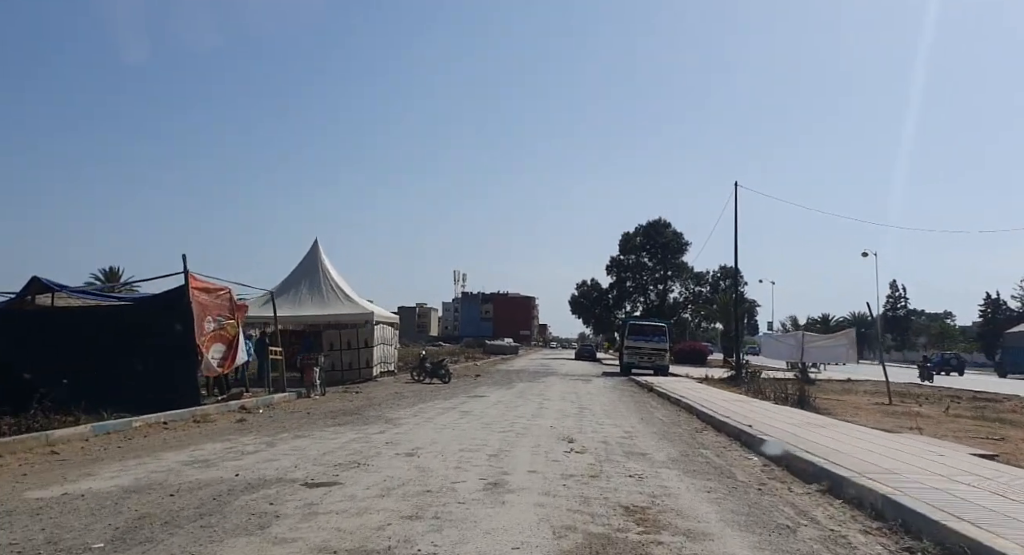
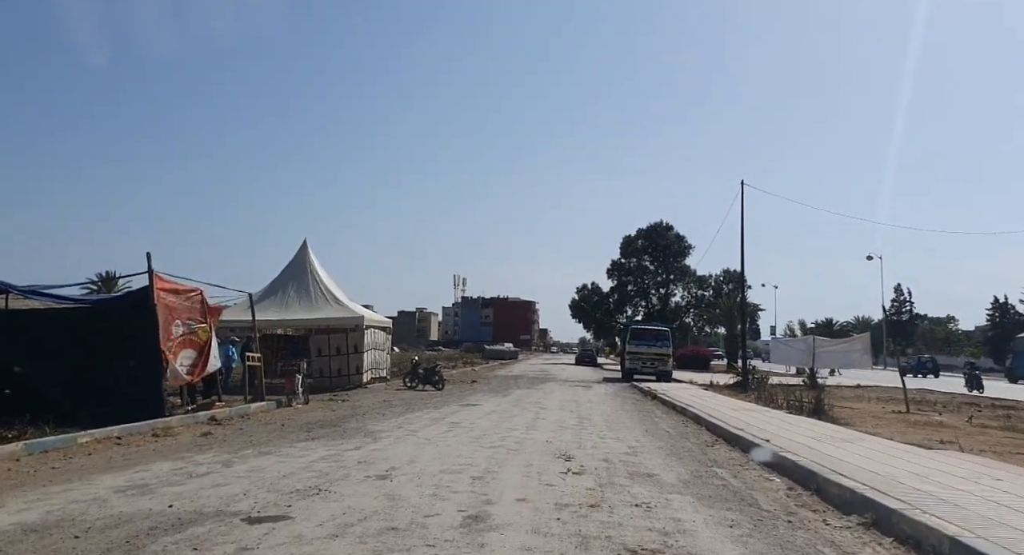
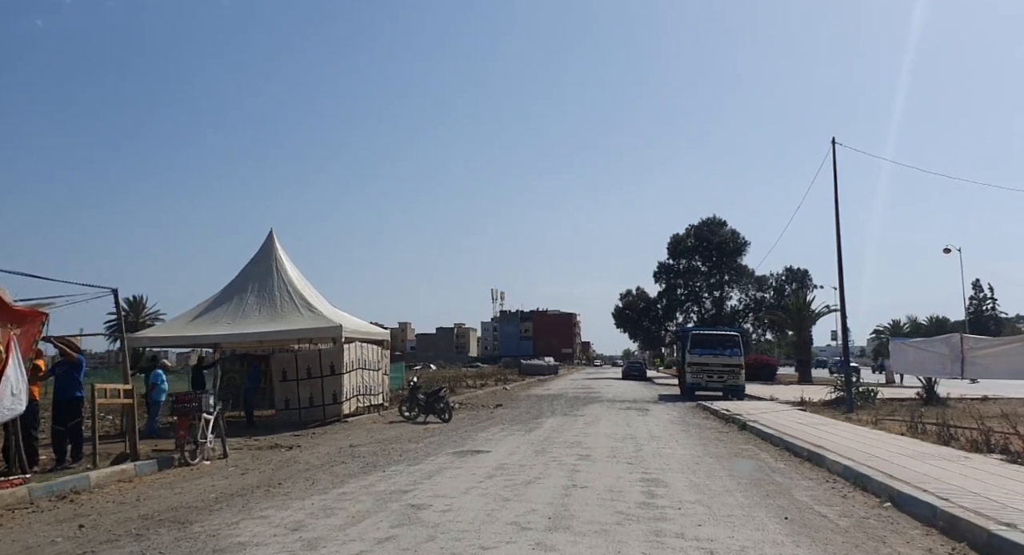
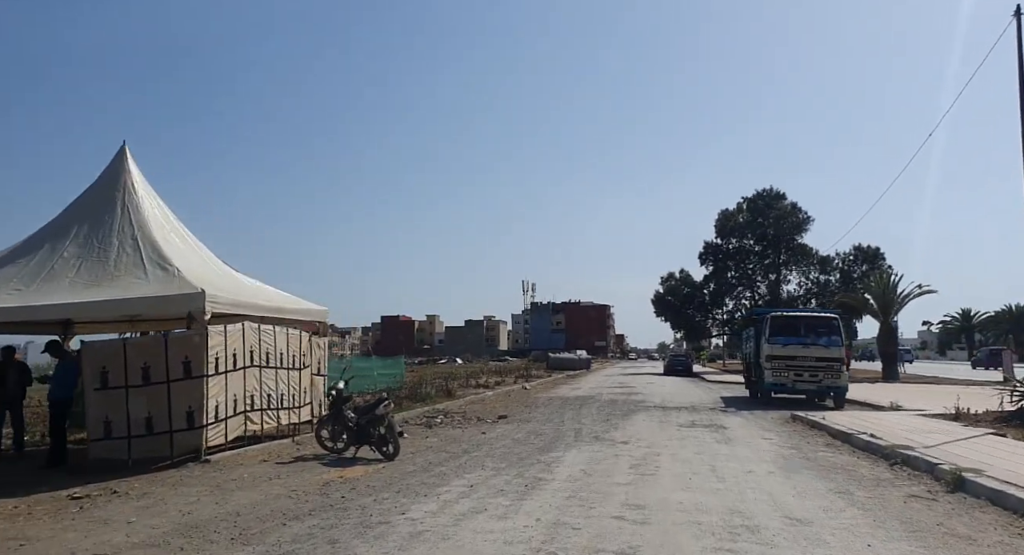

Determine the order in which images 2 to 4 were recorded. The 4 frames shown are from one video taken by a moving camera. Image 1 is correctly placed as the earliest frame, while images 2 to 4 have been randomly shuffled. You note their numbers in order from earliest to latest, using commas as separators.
2, 3, 4
